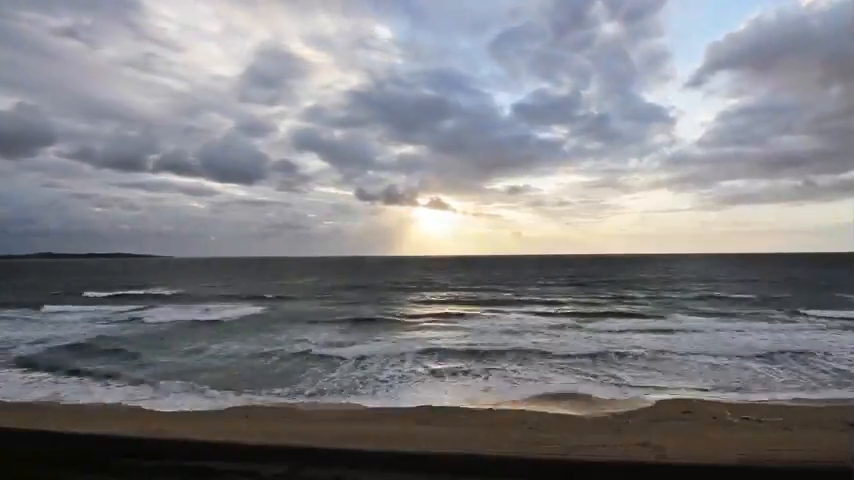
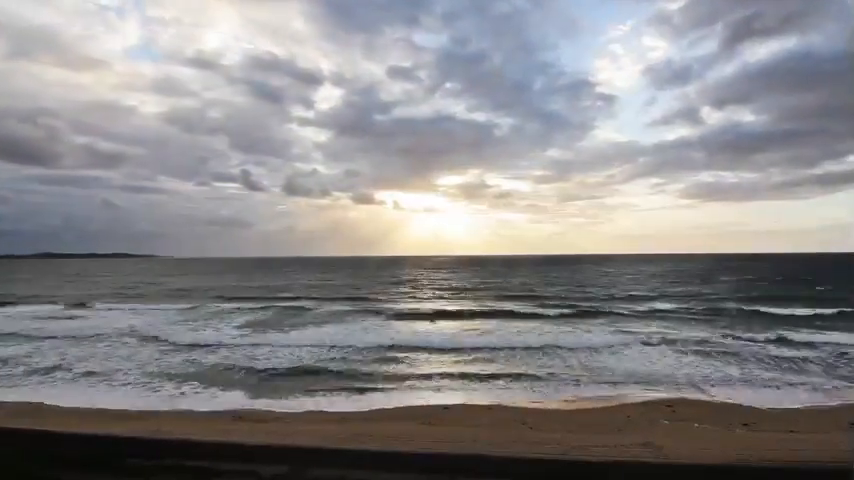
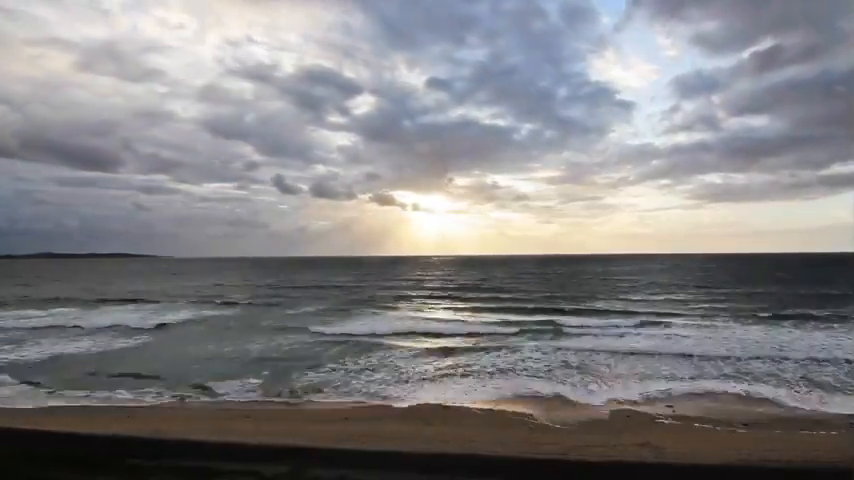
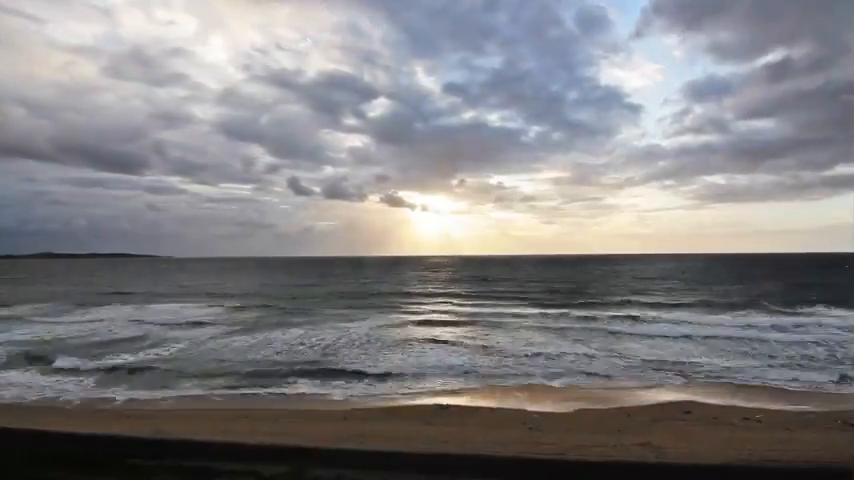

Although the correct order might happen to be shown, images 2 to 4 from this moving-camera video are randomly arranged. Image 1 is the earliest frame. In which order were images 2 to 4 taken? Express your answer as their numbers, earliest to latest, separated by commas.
4, 3, 2
